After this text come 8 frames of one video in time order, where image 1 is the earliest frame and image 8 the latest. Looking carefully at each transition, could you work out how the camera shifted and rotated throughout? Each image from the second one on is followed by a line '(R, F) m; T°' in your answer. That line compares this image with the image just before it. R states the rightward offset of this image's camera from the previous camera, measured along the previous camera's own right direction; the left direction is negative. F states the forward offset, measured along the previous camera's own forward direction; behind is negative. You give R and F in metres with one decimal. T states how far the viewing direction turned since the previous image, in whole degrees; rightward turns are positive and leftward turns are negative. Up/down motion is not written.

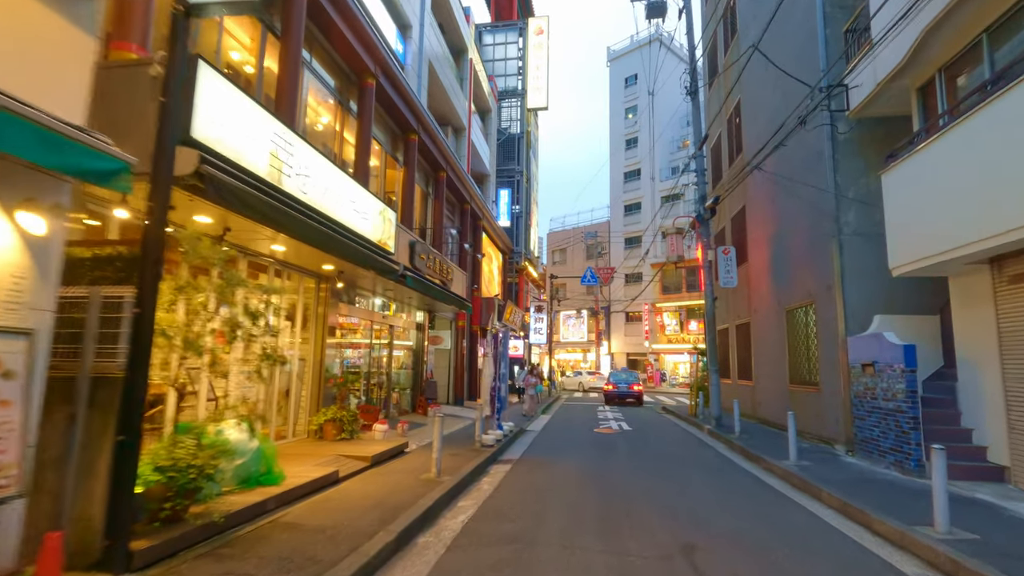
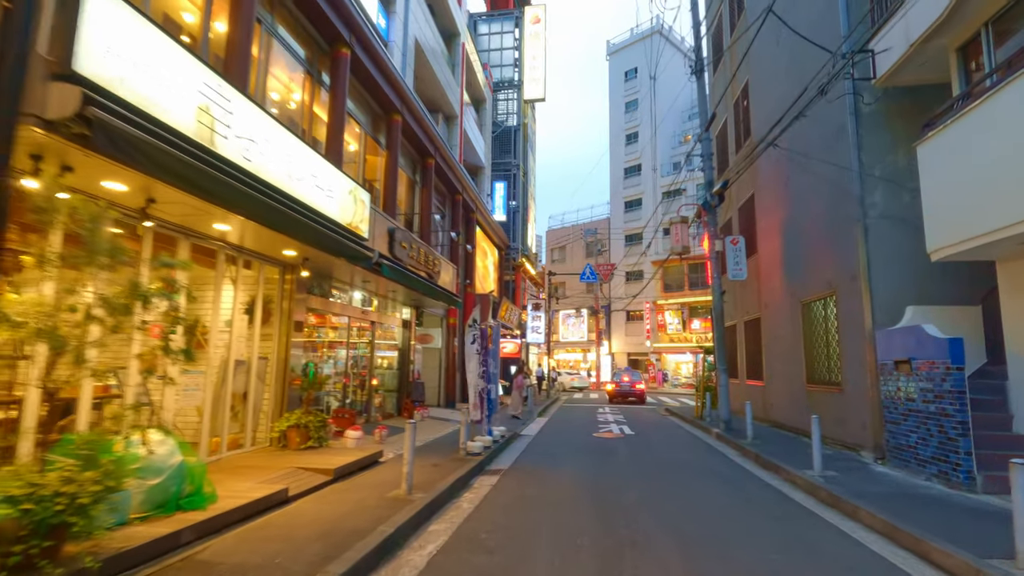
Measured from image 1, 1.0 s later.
(+0.2, +1.2) m; 0°
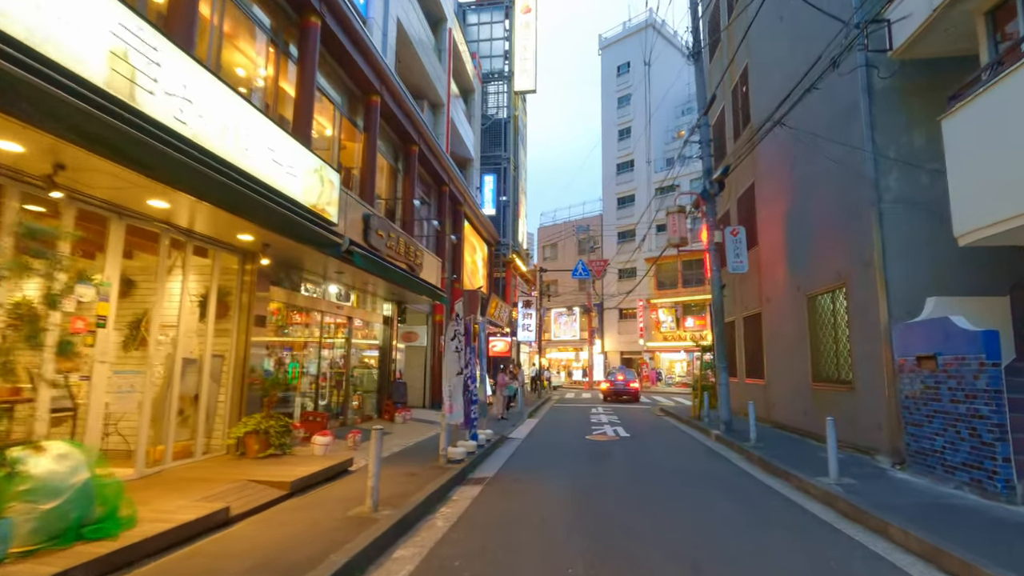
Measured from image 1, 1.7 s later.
(+0.1, +0.9) m; +1°
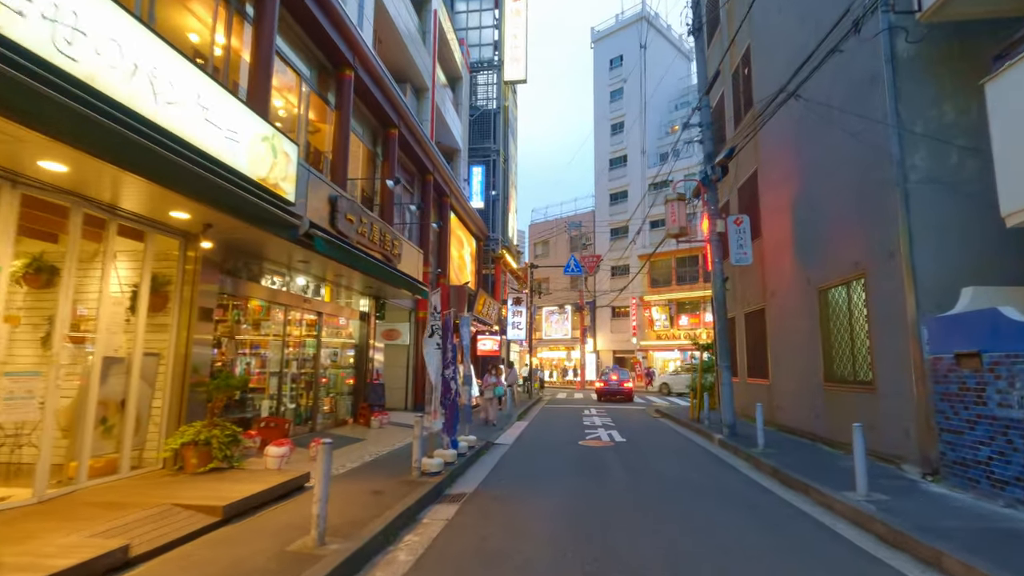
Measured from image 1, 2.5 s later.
(+0.1, +1.1) m; +1°
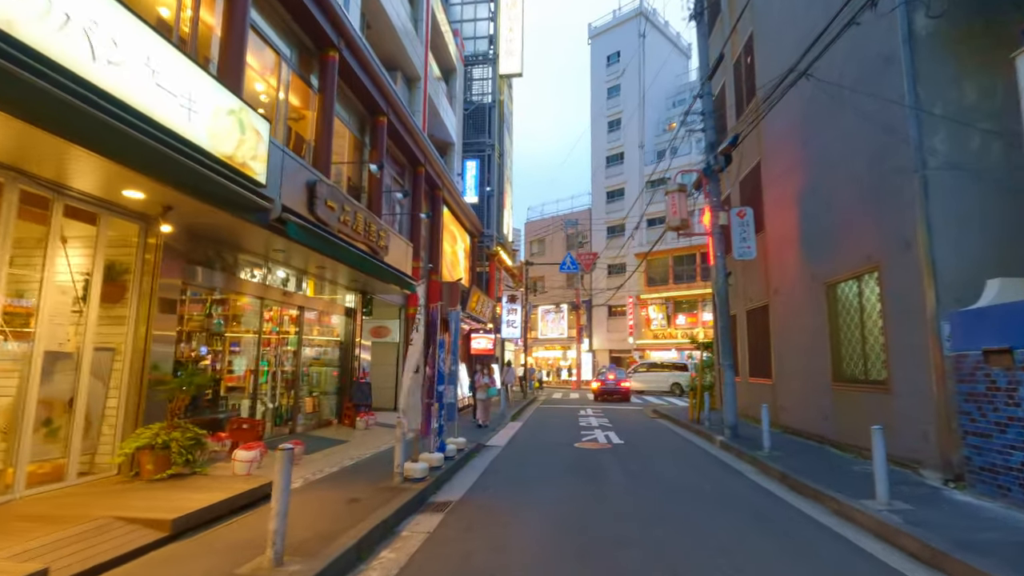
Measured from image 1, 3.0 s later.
(+0.1, +0.6) m; 0°
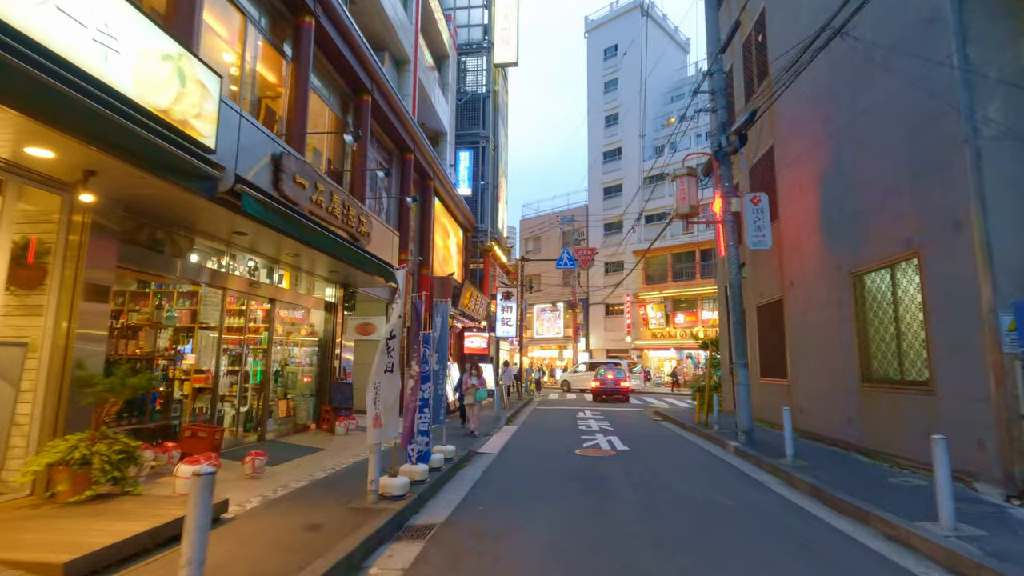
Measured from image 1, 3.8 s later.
(0.0, +1.1) m; +1°
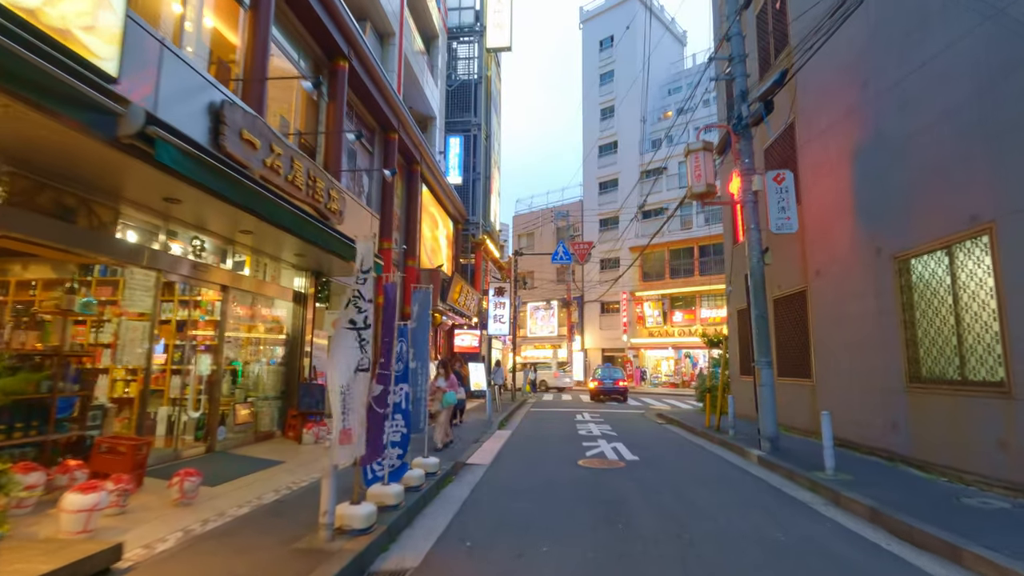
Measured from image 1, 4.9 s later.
(0.0, +1.4) m; +1°
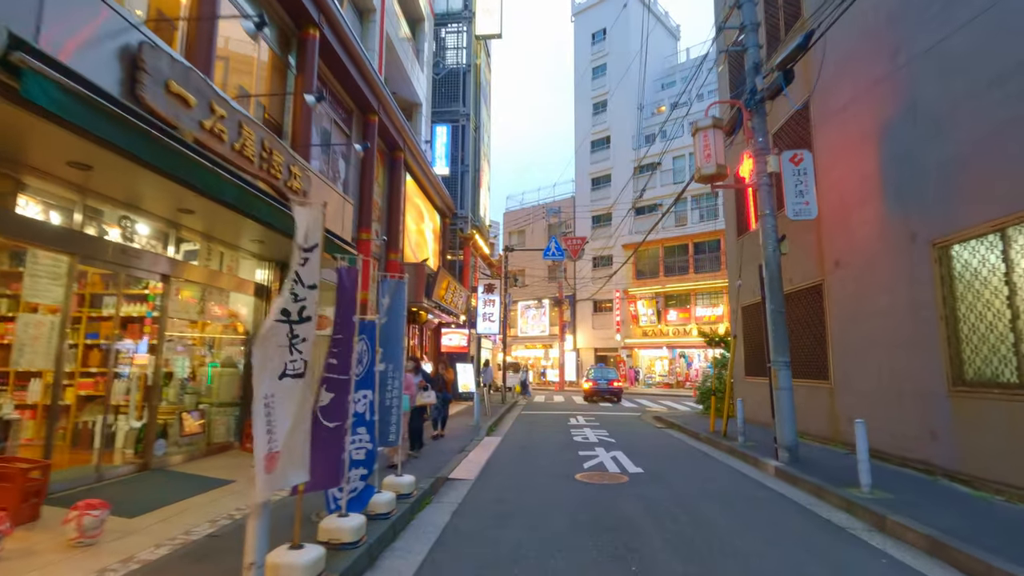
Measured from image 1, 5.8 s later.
(0.0, +1.1) m; +1°
